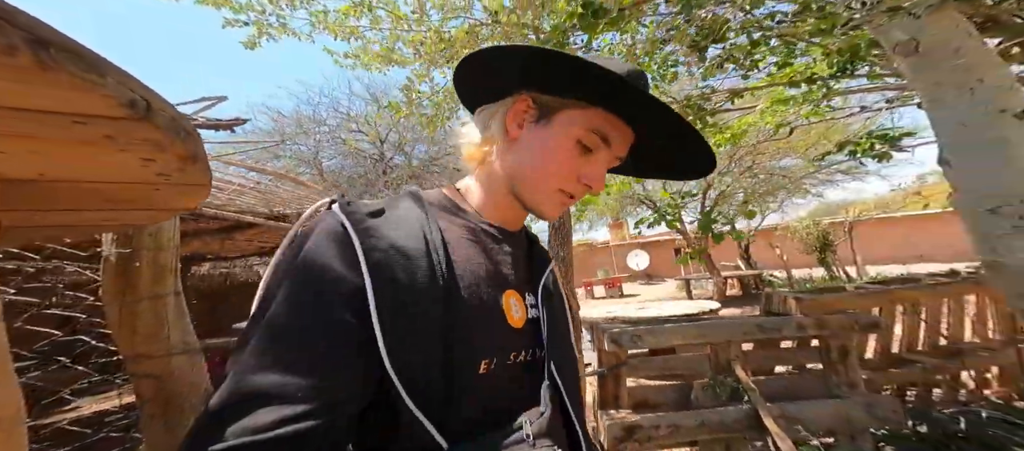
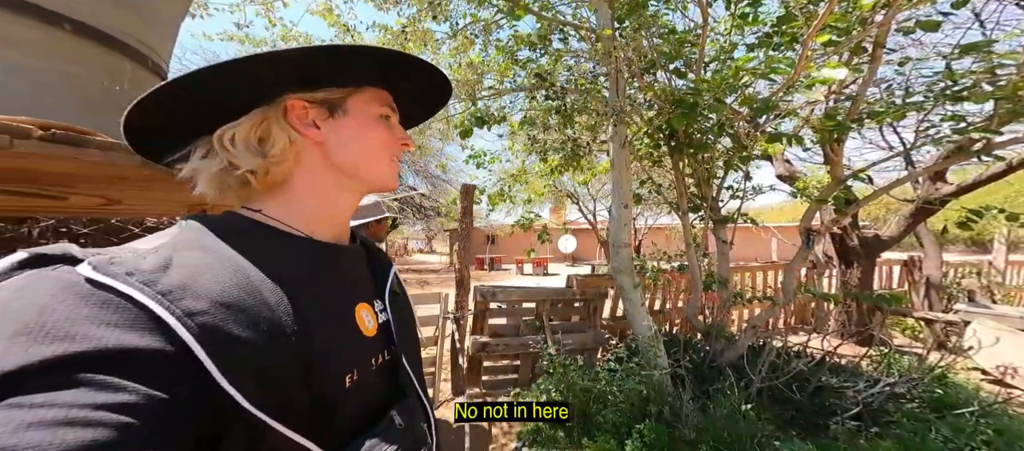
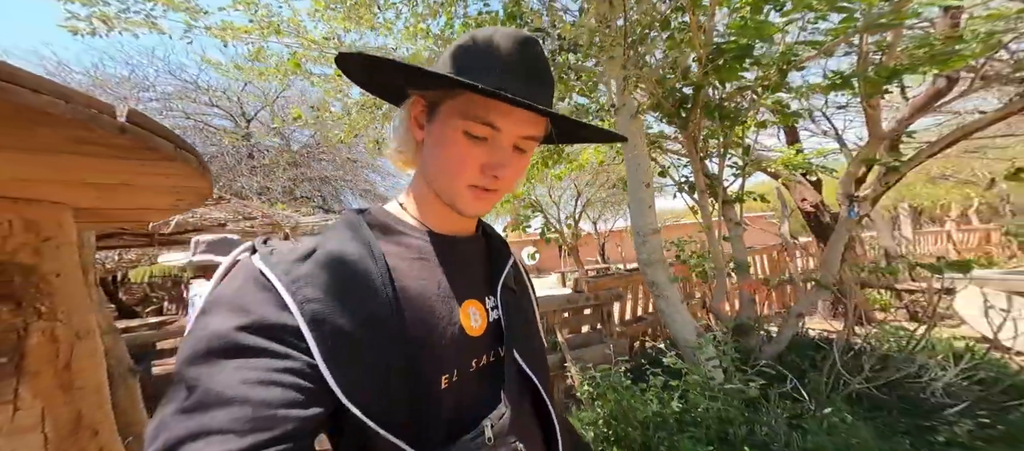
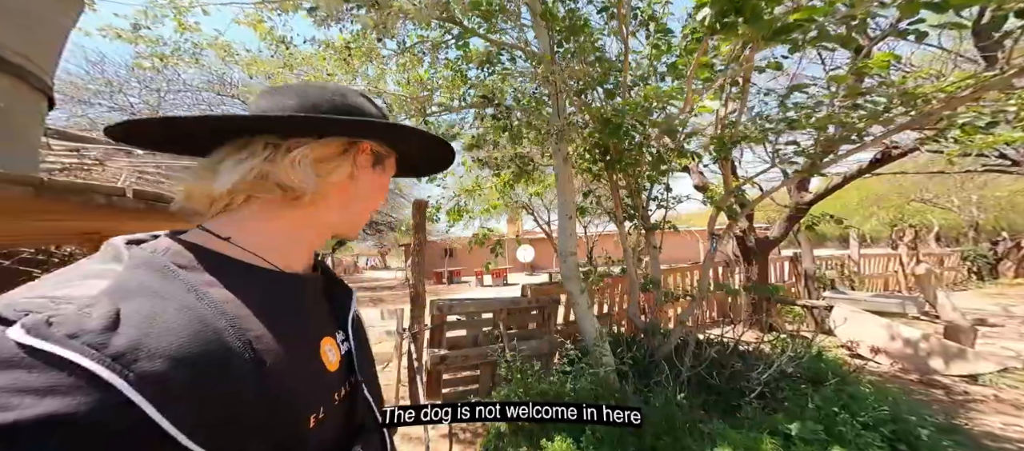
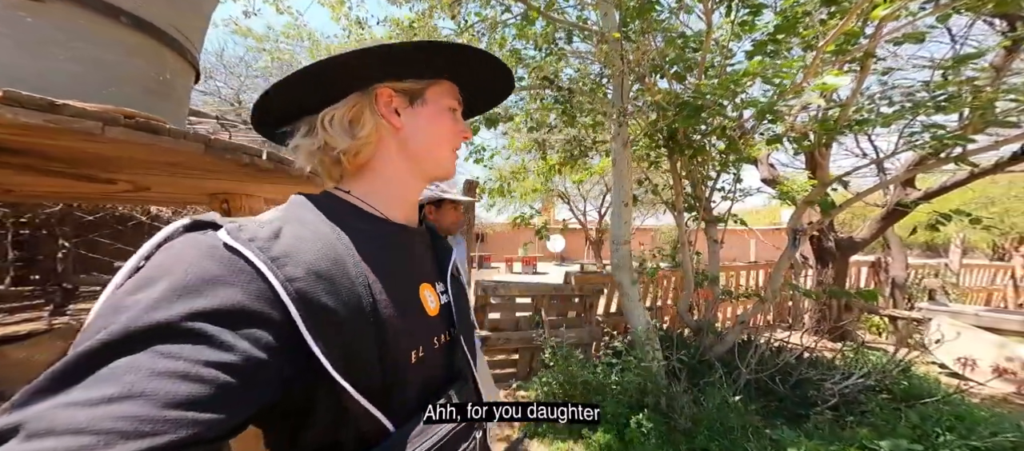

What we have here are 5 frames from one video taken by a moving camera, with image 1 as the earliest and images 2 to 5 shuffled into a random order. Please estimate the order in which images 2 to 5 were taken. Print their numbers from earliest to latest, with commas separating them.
3, 4, 2, 5
